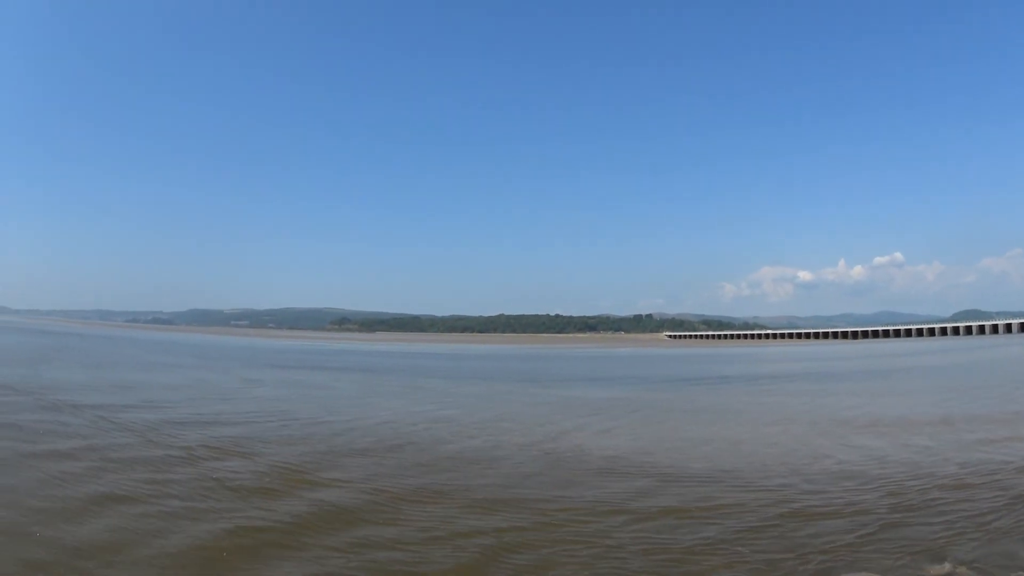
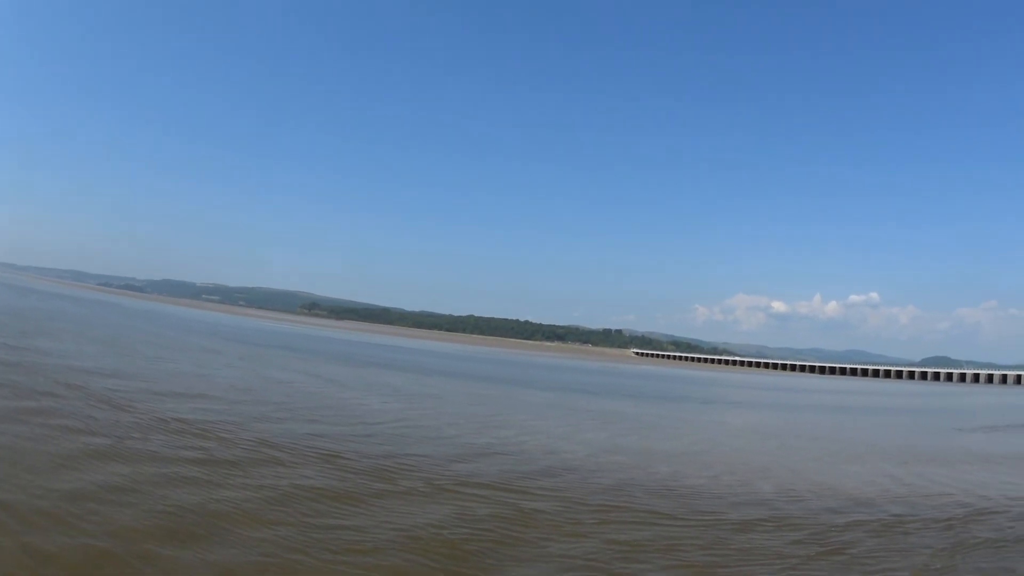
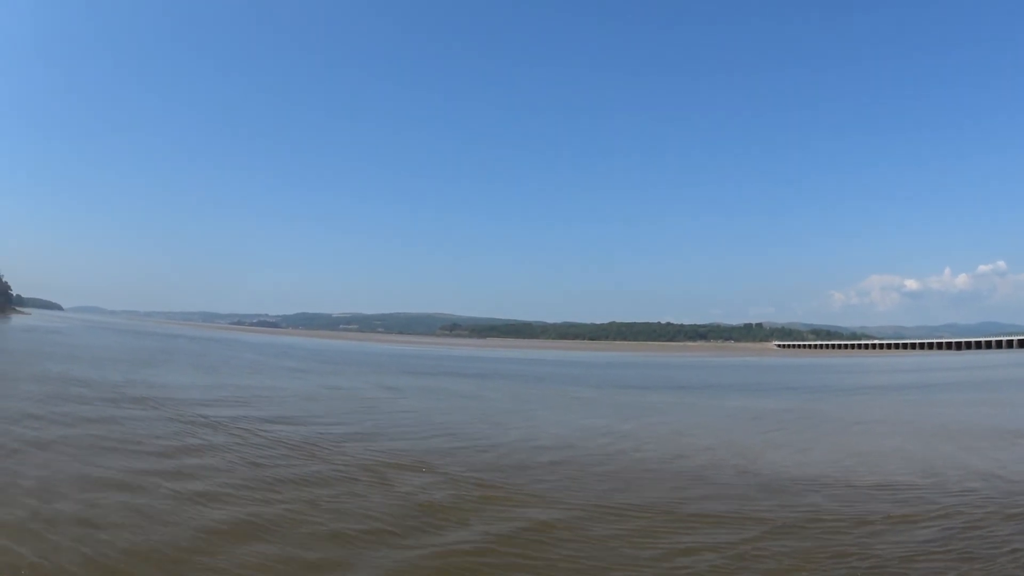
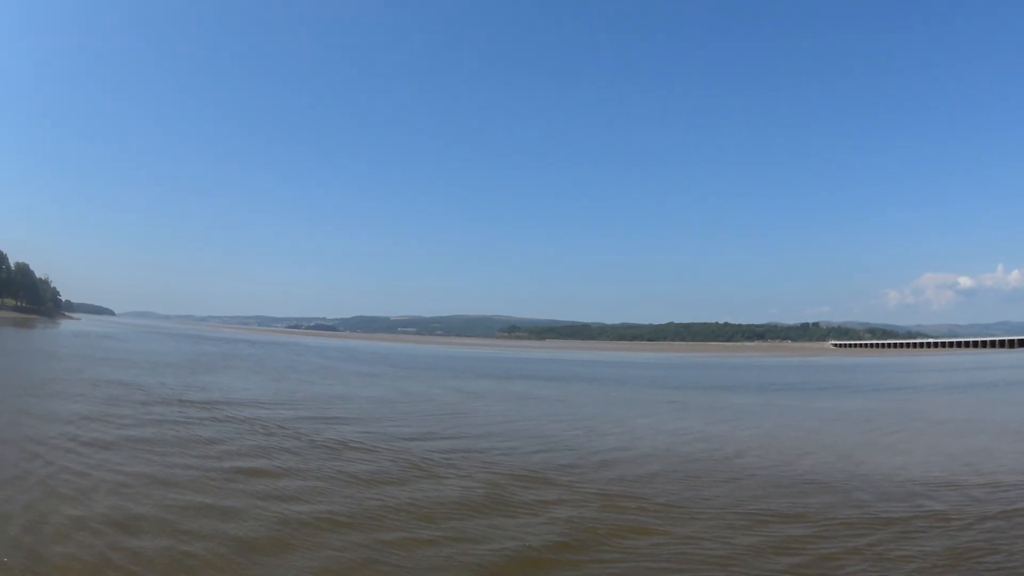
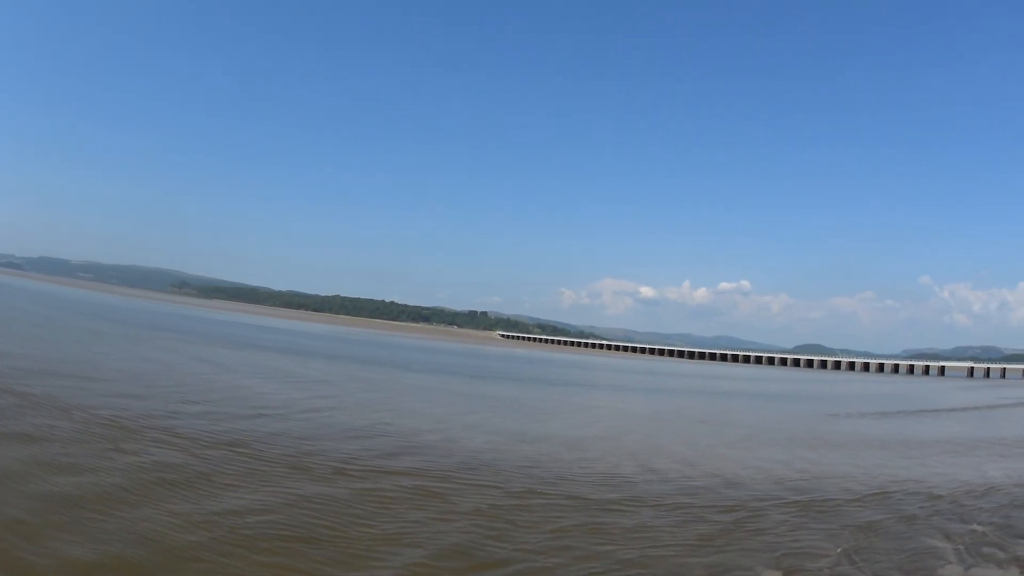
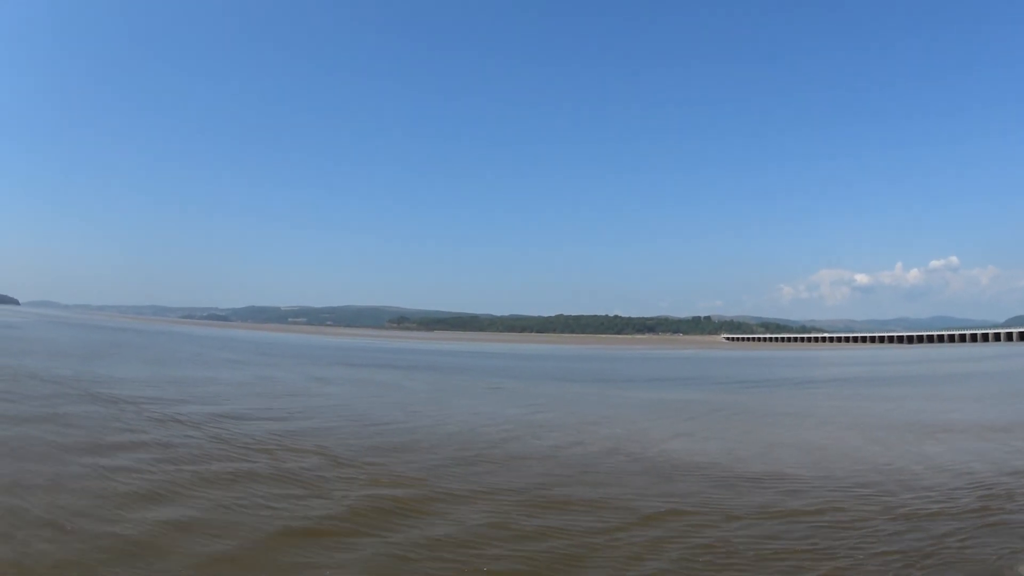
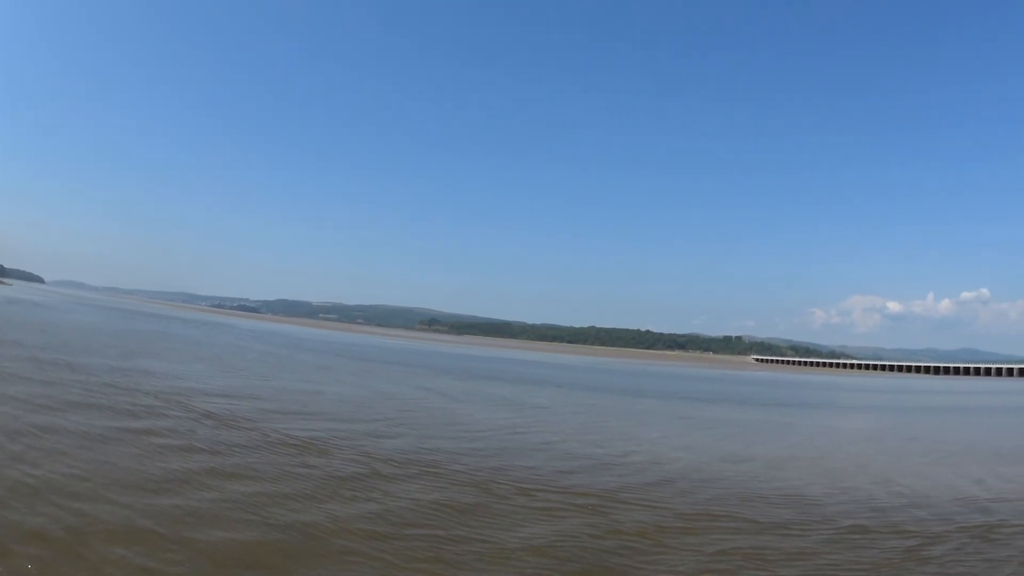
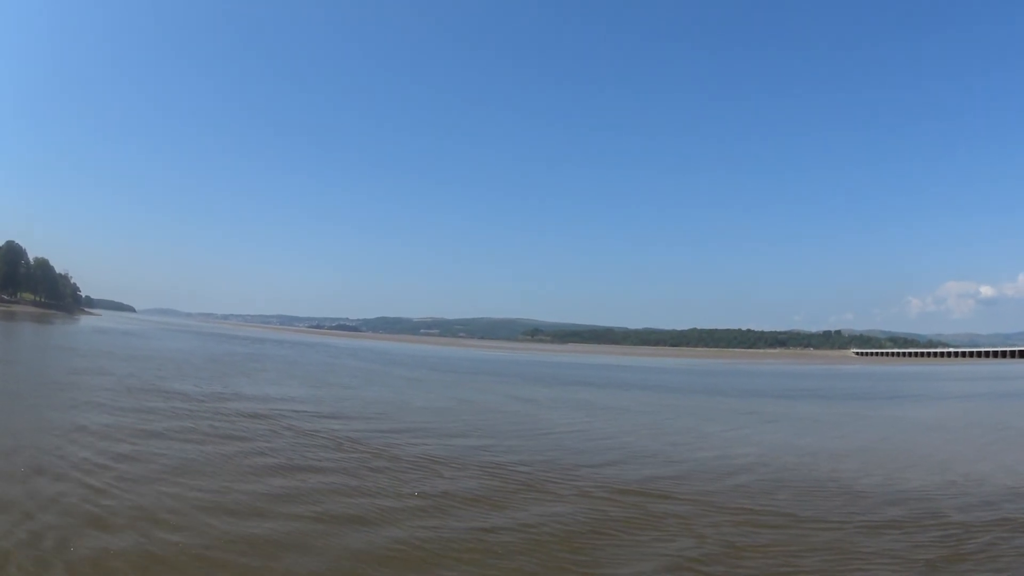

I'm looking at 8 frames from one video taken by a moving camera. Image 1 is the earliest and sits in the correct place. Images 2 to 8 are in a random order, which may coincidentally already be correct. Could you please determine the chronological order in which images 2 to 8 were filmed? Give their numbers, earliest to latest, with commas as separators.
6, 3, 4, 8, 7, 2, 5
